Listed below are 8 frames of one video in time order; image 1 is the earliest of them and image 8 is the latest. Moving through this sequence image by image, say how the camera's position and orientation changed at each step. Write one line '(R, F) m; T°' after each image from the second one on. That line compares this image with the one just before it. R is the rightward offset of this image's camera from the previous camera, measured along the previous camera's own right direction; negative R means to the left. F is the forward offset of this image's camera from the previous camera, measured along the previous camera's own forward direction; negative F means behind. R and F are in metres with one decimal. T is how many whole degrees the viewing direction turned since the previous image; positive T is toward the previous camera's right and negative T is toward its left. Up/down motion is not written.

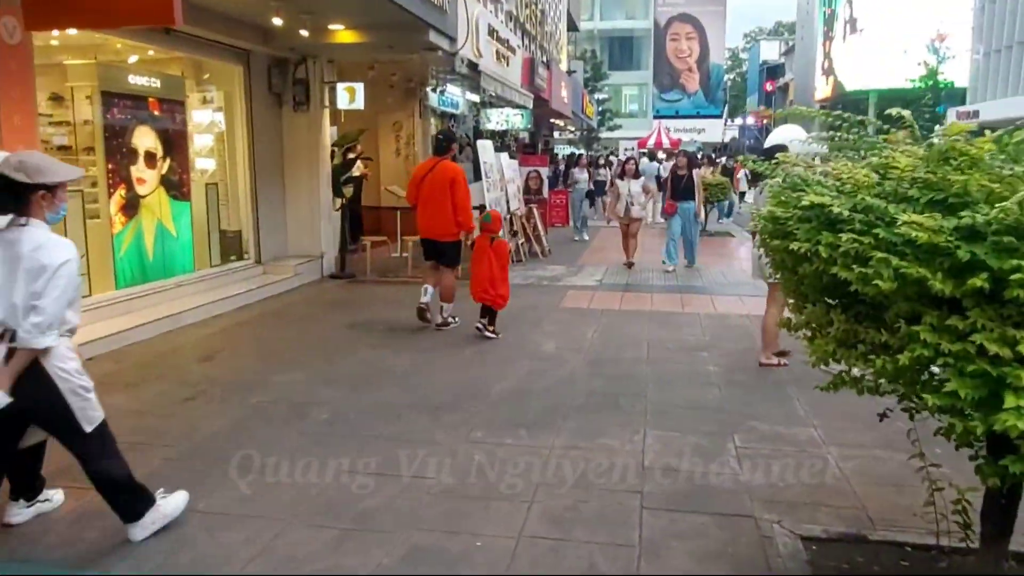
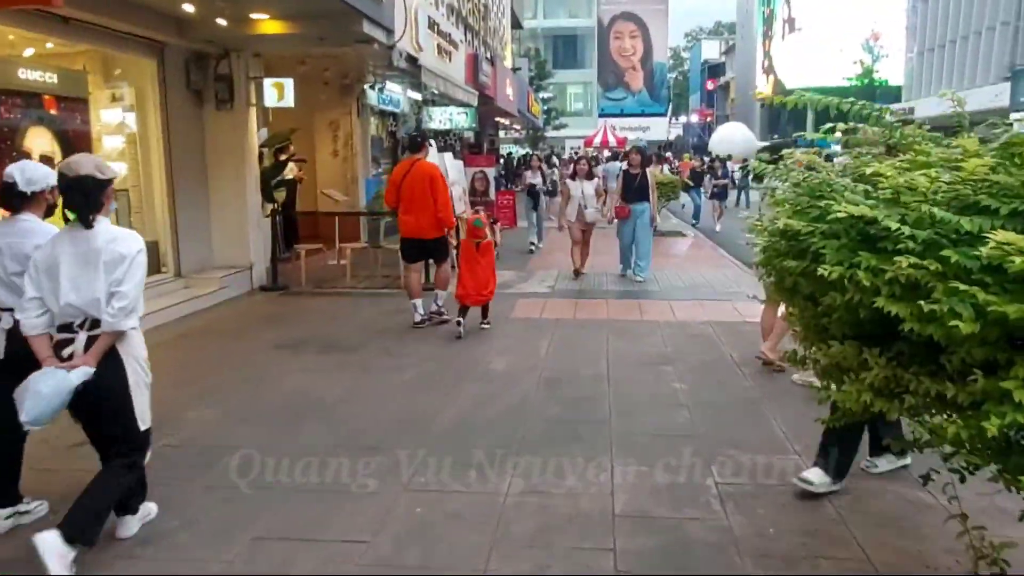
(0.0, +0.7) m; +4°
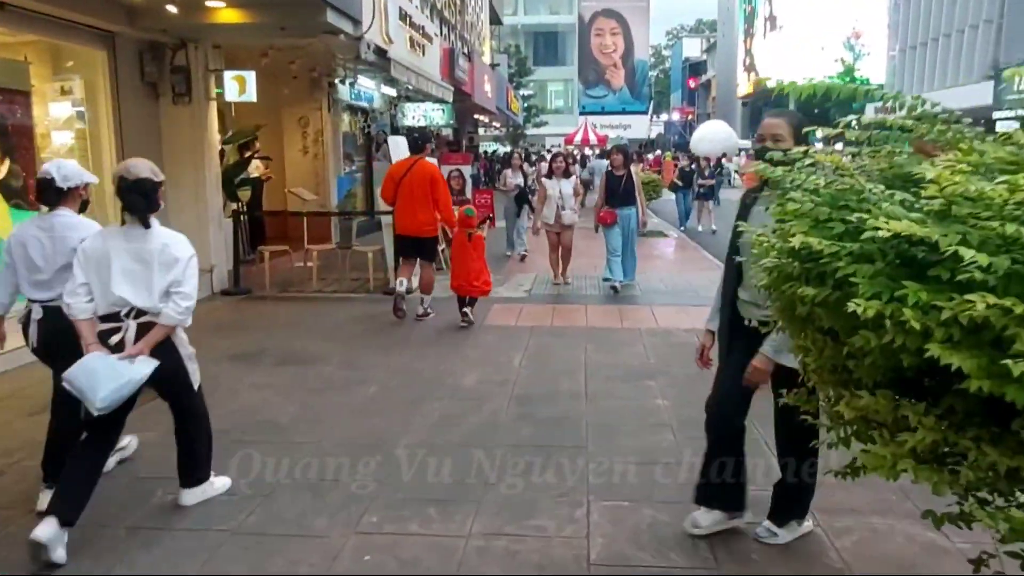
(+0.1, +0.5) m; +1°
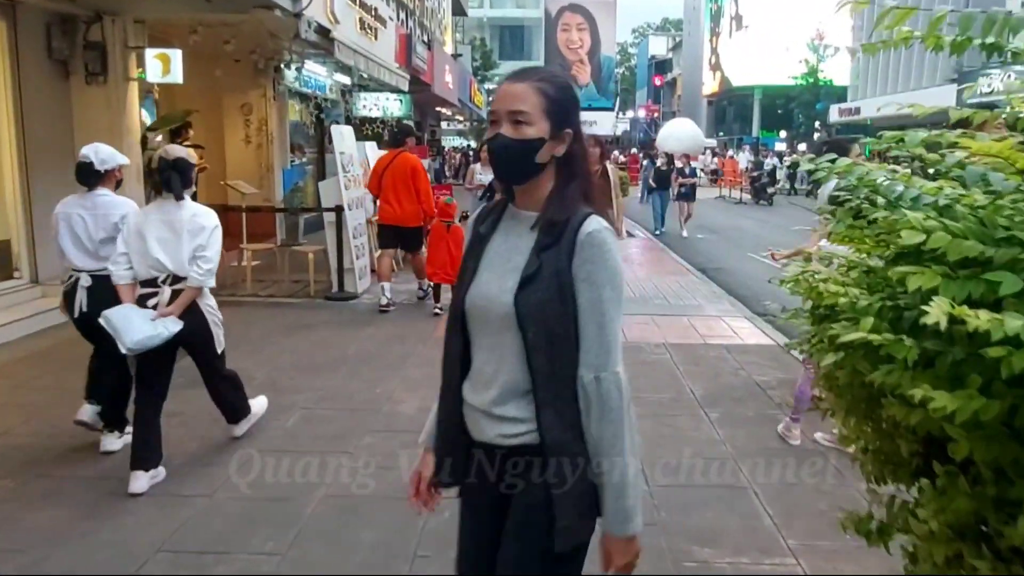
(+0.1, +0.9) m; +3°
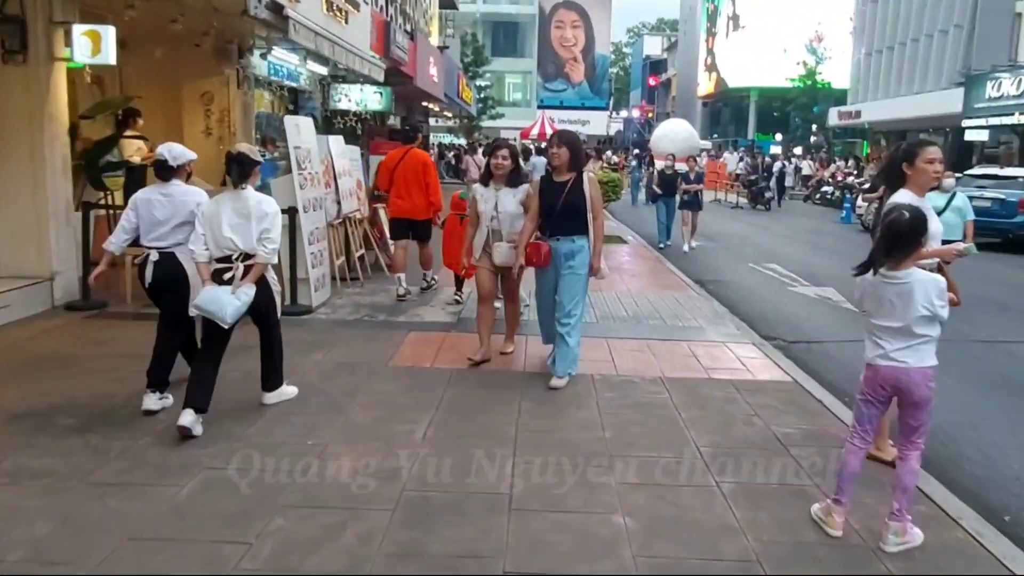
(+0.2, +1.2) m; +1°
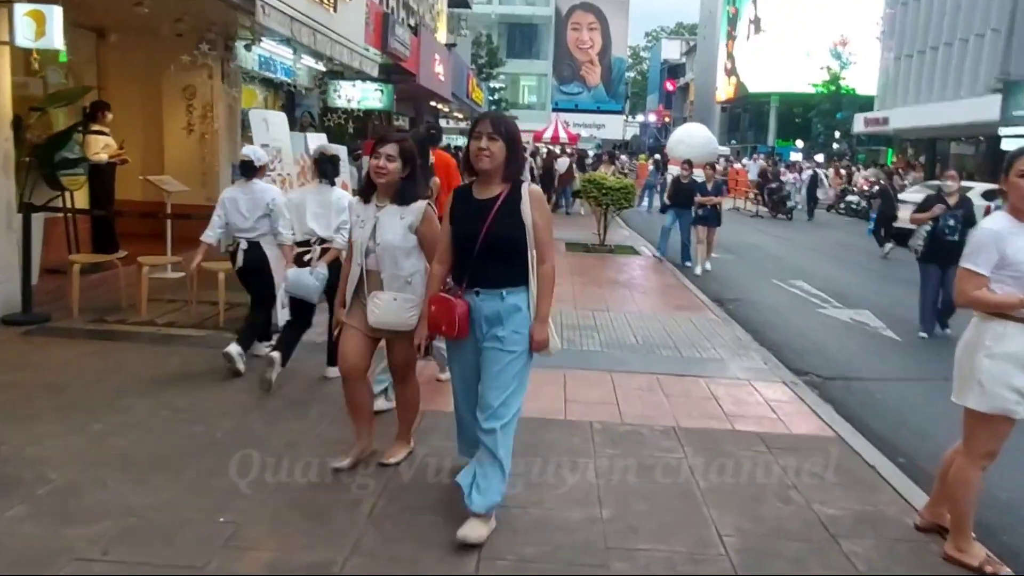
(+0.2, +1.1) m; -1°
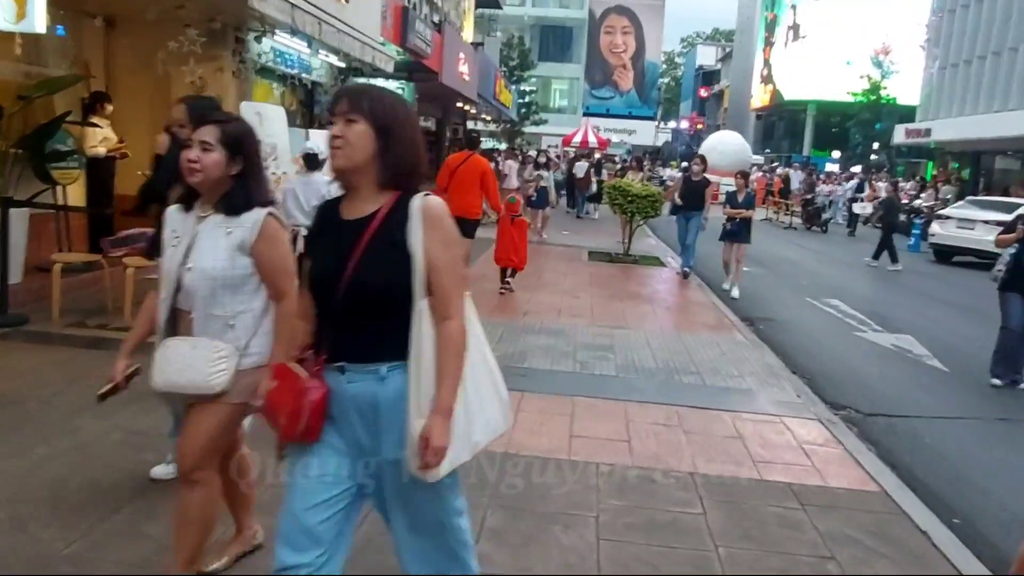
(+0.2, +0.7) m; -2°
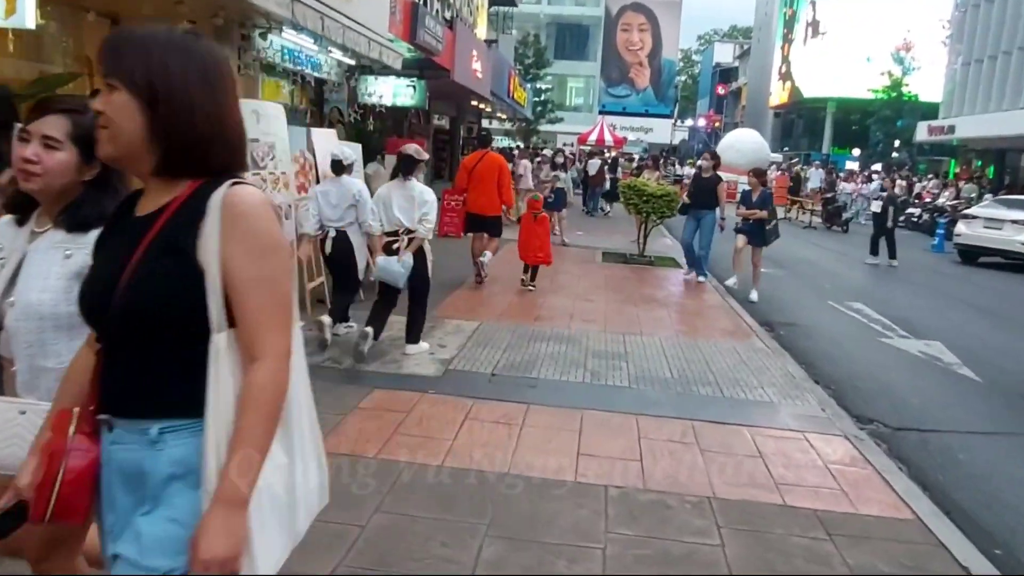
(+0.1, +0.3) m; -1°
